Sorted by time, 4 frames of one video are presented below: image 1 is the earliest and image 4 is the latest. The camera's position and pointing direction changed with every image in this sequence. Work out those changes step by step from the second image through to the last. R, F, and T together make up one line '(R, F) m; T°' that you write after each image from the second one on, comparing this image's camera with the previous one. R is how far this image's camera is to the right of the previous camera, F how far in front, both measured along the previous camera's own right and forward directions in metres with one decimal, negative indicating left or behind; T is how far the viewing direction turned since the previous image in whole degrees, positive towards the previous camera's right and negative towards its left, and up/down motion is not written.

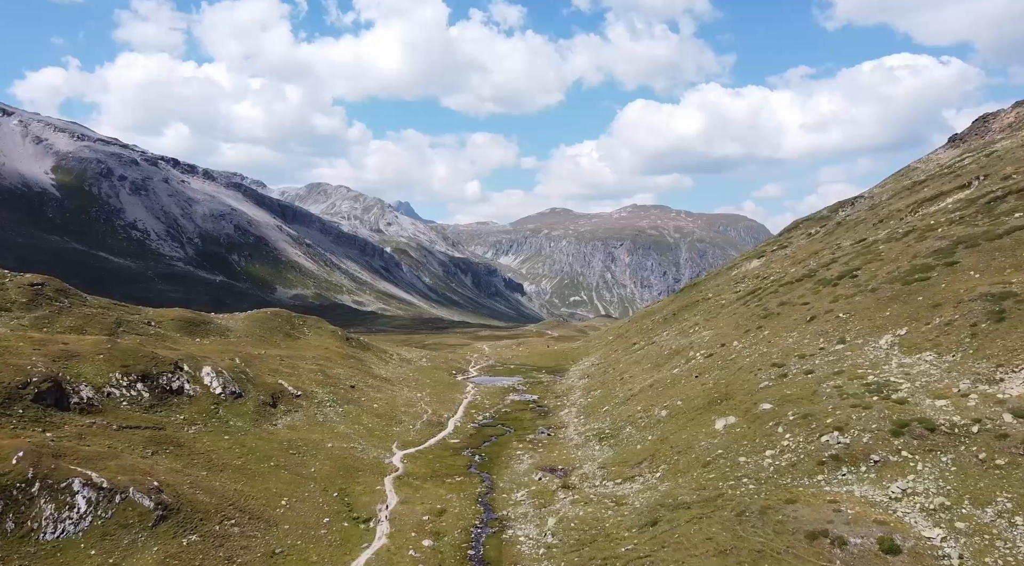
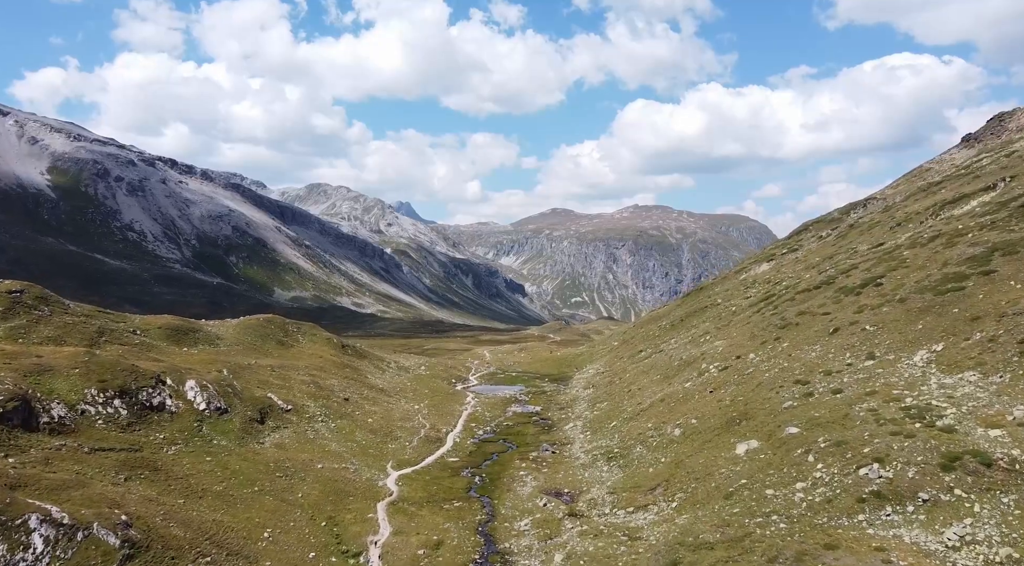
(-0.1, +4.8) m; 0°
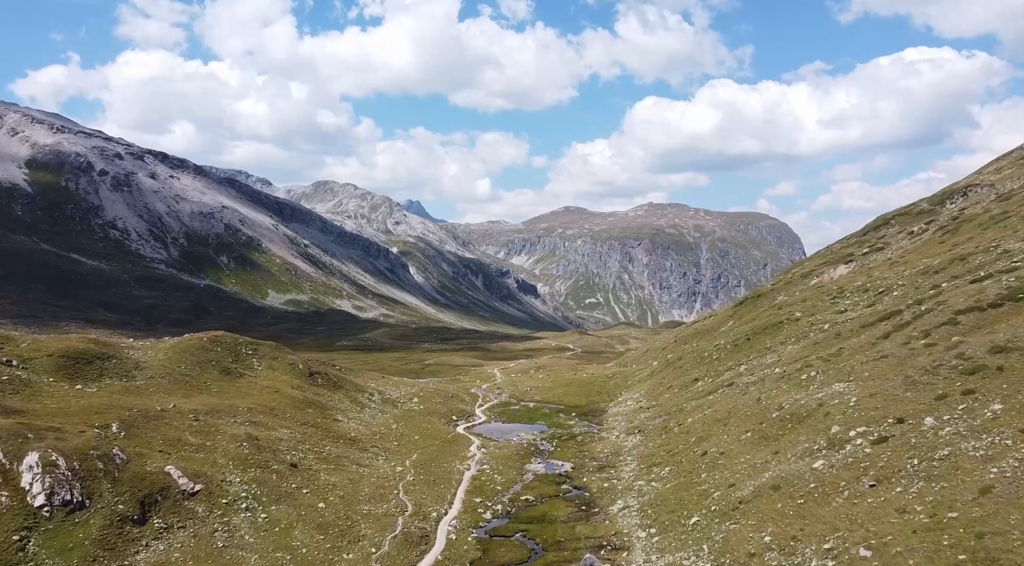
(-0.9, +29.1) m; -1°
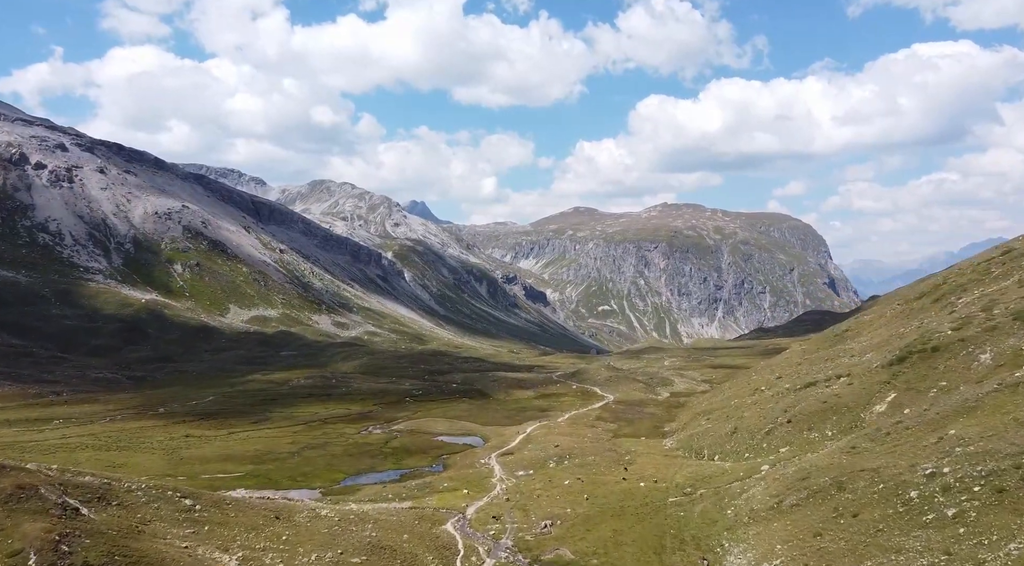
(0.0, +55.7) m; 0°
